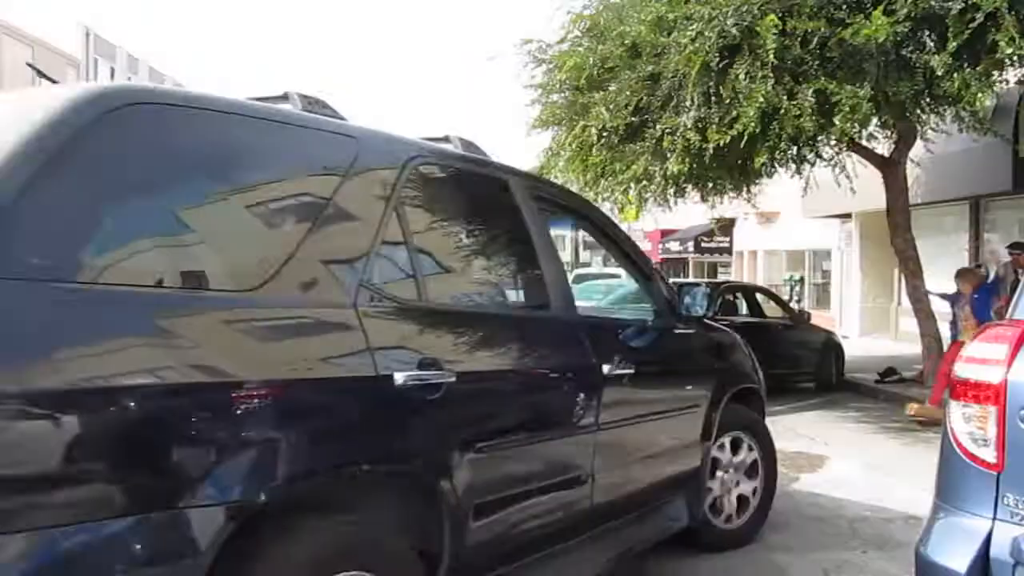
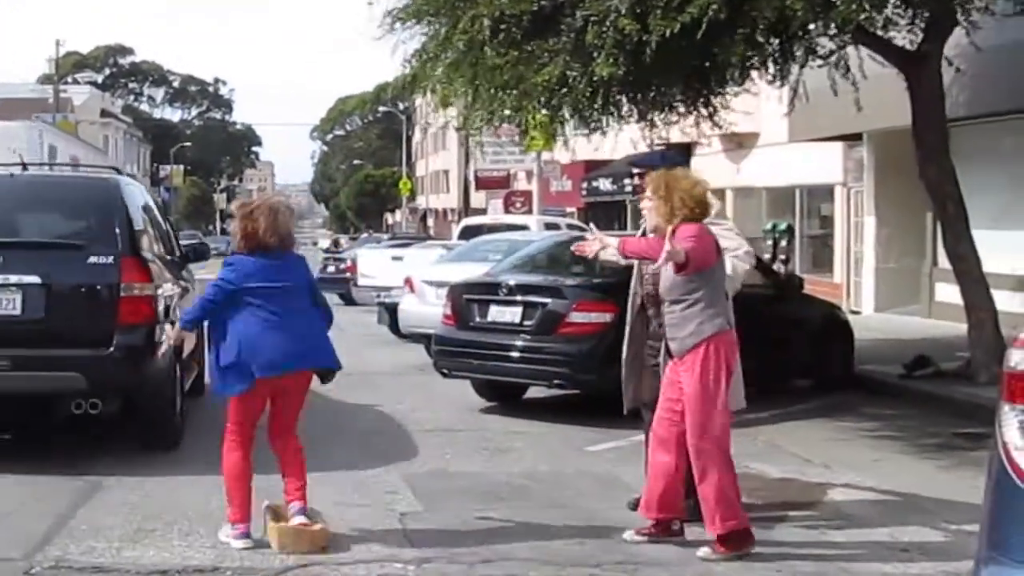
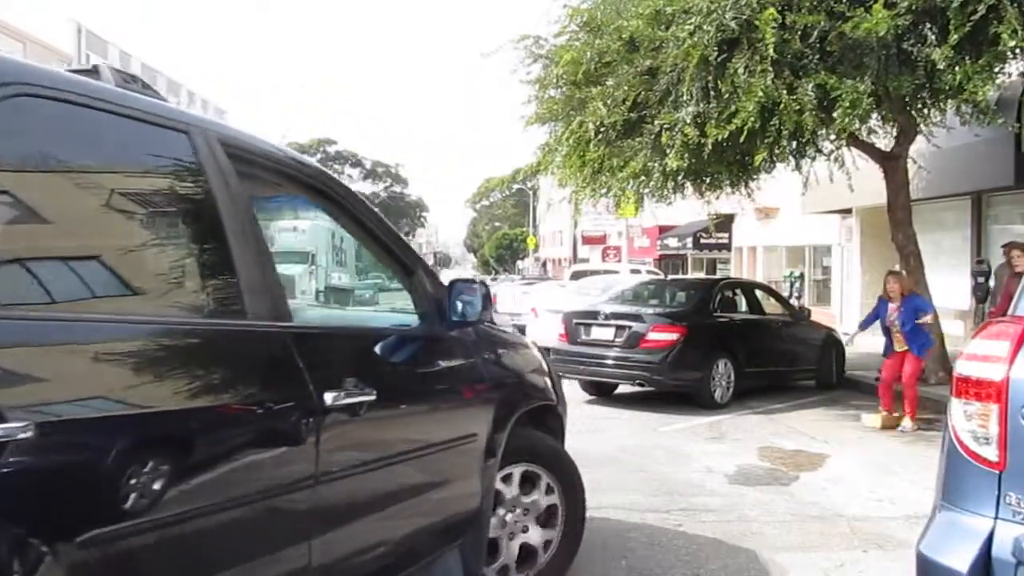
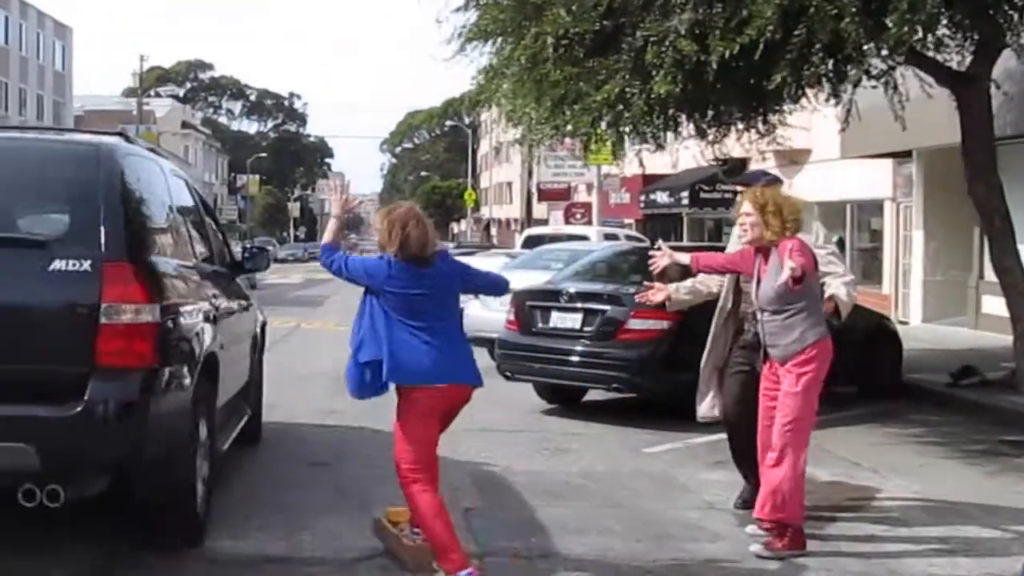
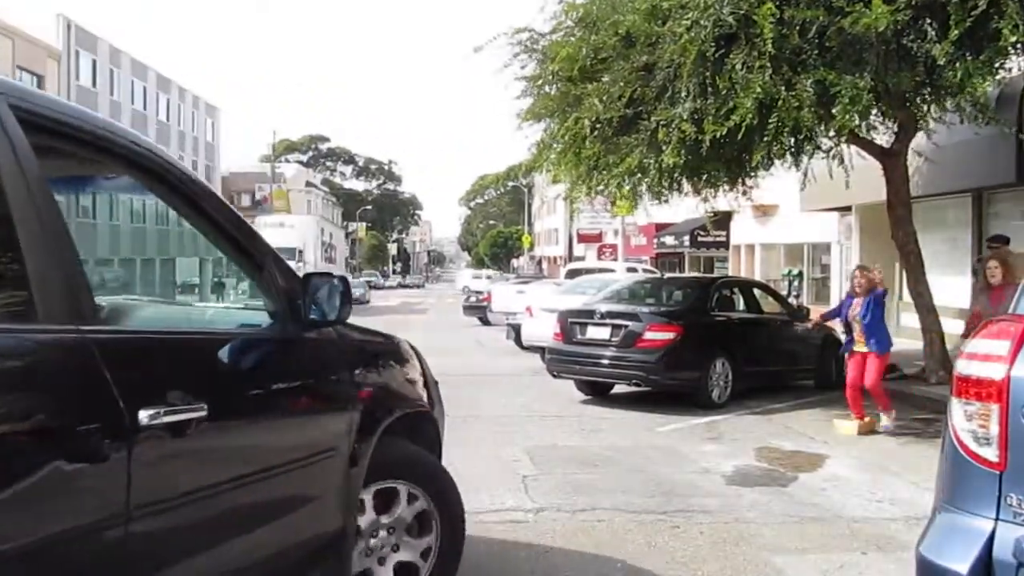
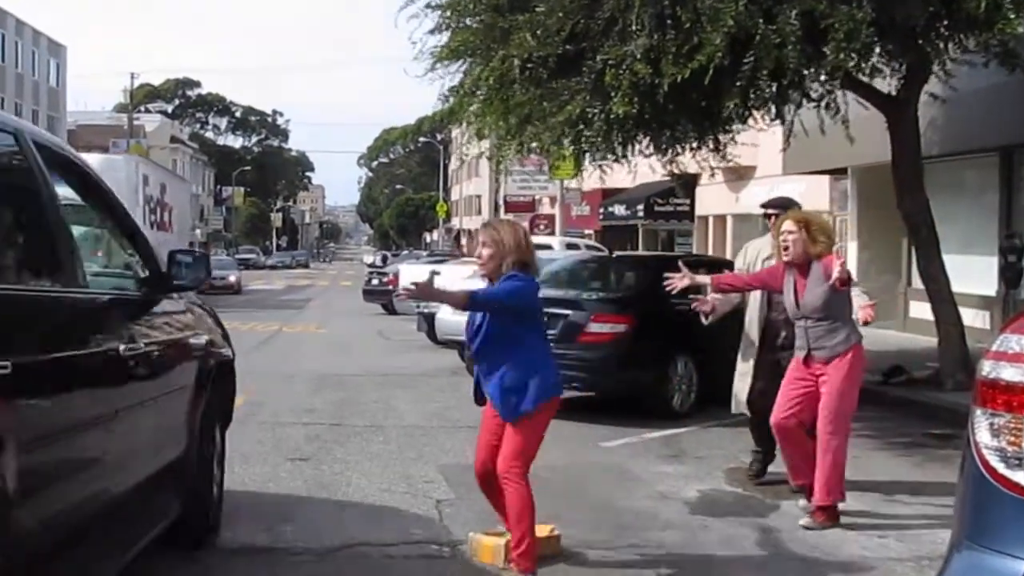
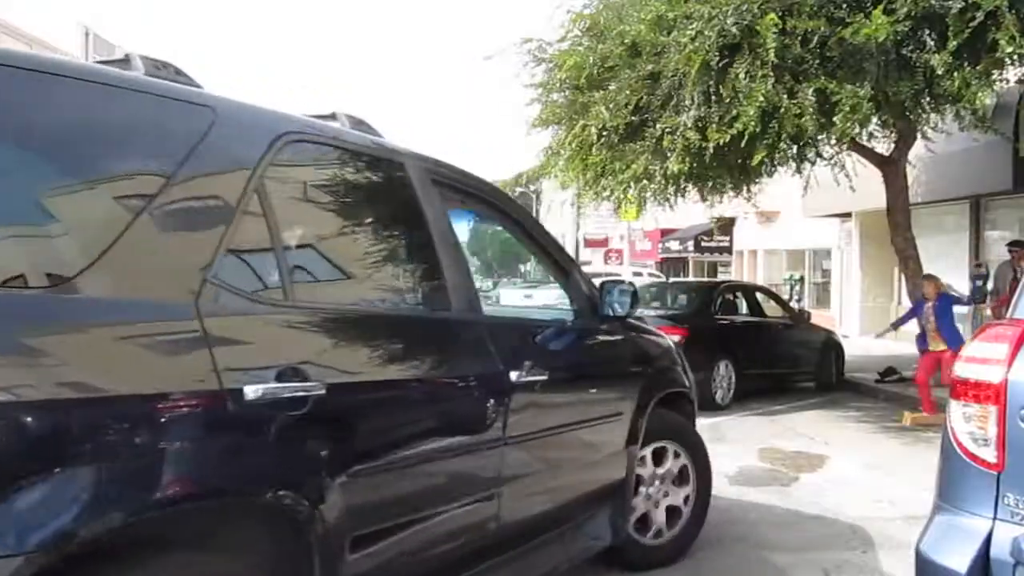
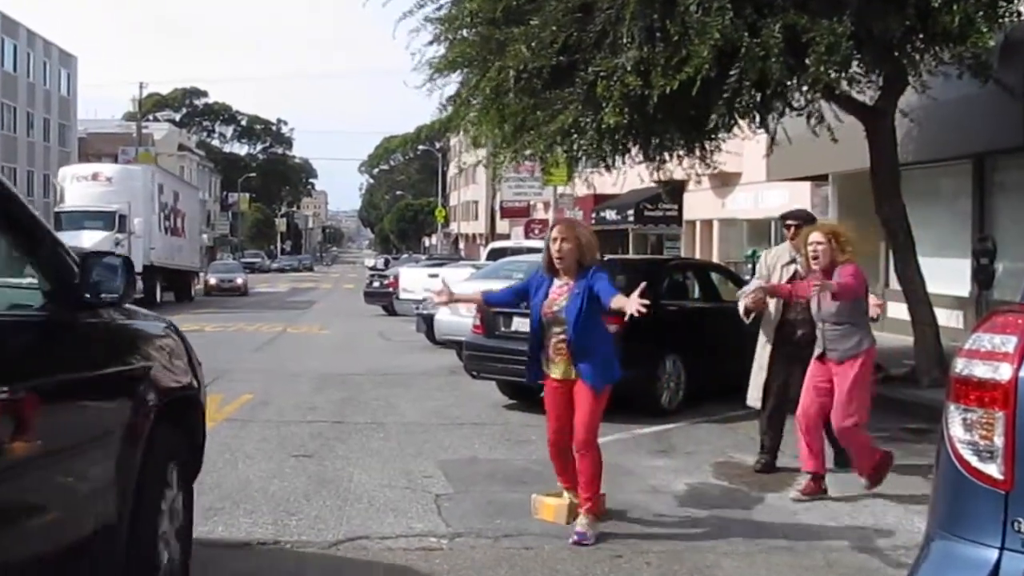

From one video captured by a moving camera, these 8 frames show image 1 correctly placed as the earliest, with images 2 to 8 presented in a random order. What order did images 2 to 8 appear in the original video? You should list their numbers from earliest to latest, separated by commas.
7, 3, 5, 8, 6, 4, 2
